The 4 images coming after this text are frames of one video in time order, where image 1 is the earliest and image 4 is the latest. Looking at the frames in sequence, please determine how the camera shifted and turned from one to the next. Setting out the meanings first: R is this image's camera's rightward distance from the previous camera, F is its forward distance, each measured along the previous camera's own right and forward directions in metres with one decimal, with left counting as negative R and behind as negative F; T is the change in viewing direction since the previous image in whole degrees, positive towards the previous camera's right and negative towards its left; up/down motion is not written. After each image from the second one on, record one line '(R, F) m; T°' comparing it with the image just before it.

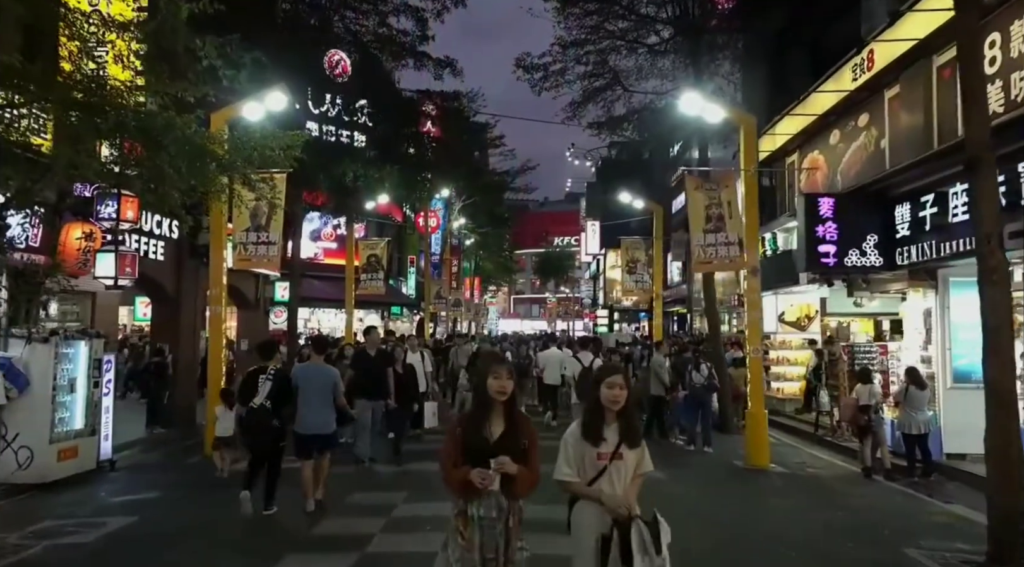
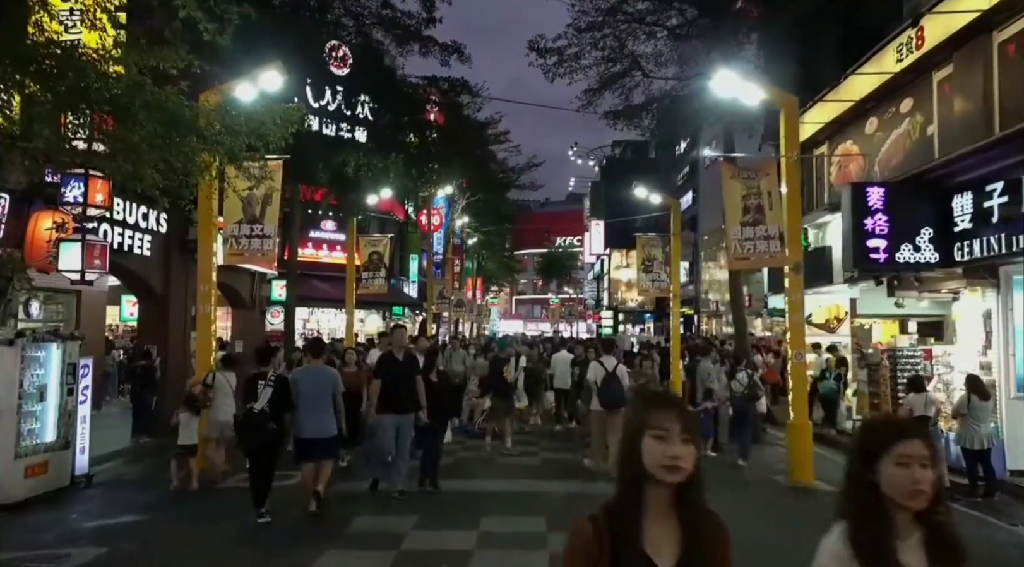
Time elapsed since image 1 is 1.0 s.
(-0.3, +1.3) m; 0°
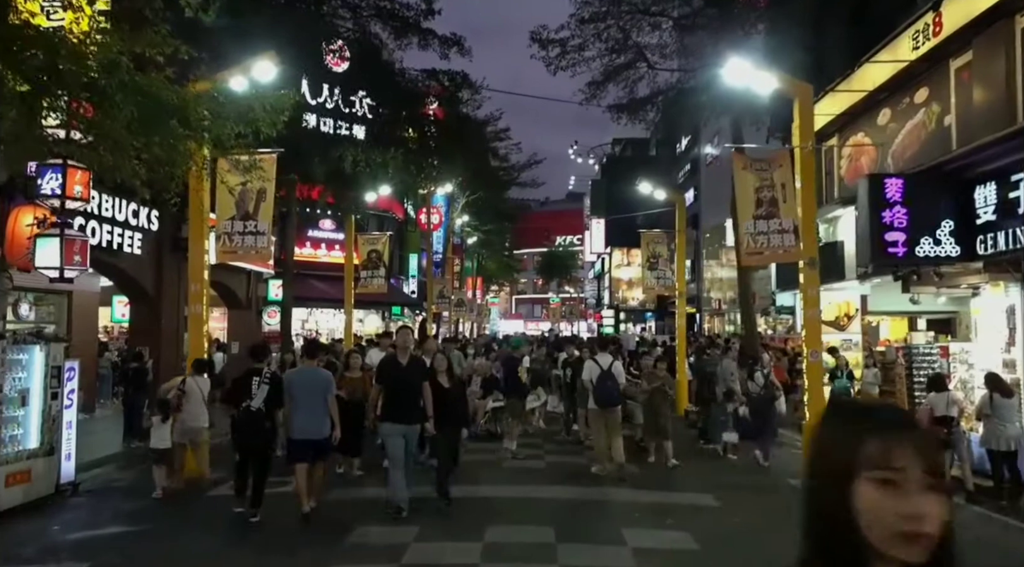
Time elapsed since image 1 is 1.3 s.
(-0.1, +0.5) m; 0°
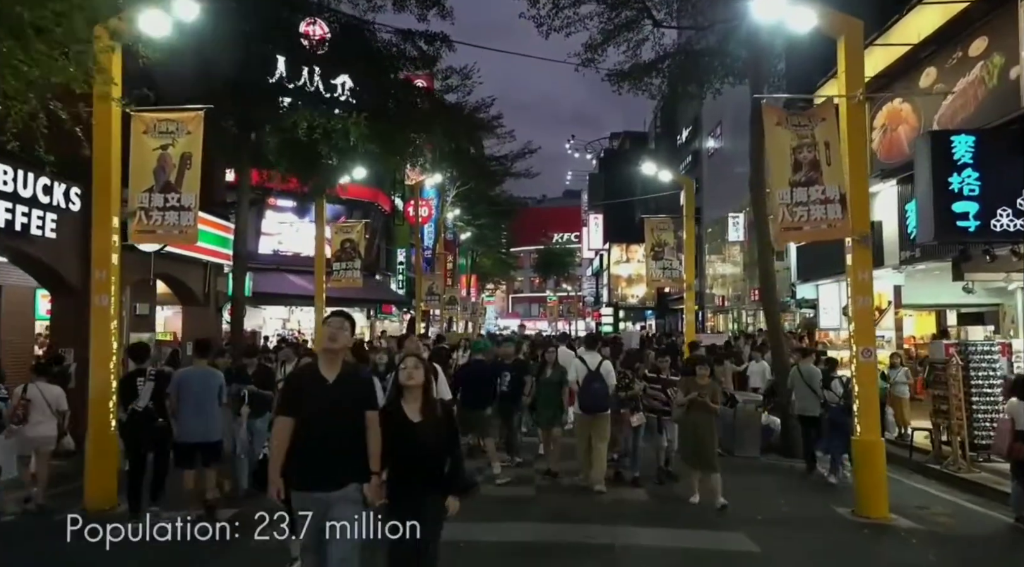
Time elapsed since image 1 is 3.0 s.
(+0.2, +2.4) m; 0°
